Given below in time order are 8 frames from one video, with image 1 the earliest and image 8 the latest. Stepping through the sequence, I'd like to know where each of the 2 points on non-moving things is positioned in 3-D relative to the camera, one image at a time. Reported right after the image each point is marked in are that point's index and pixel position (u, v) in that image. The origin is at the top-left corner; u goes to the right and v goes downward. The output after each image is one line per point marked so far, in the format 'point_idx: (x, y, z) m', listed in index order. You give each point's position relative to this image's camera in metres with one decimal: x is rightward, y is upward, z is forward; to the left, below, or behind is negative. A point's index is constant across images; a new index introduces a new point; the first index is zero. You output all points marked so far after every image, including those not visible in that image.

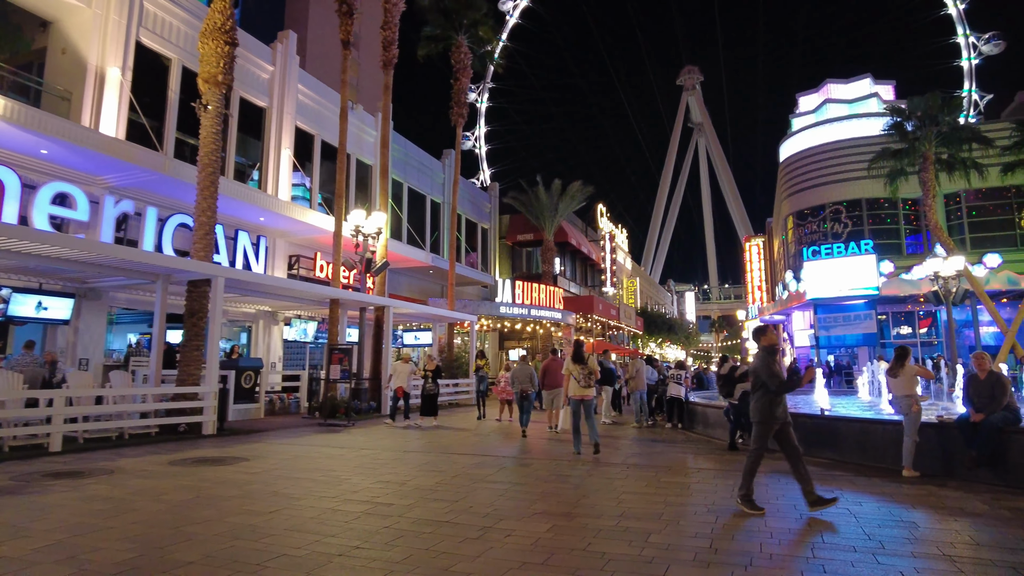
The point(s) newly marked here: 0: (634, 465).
0: (+1.6, -2.4, +8.7) m
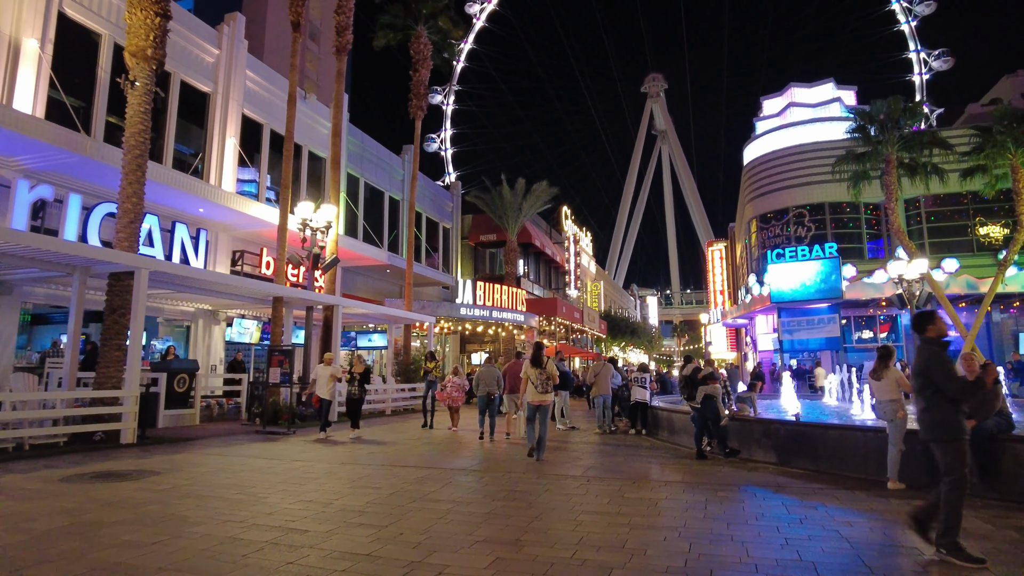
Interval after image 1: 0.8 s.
0: (+1.0, -2.3, +7.9) m
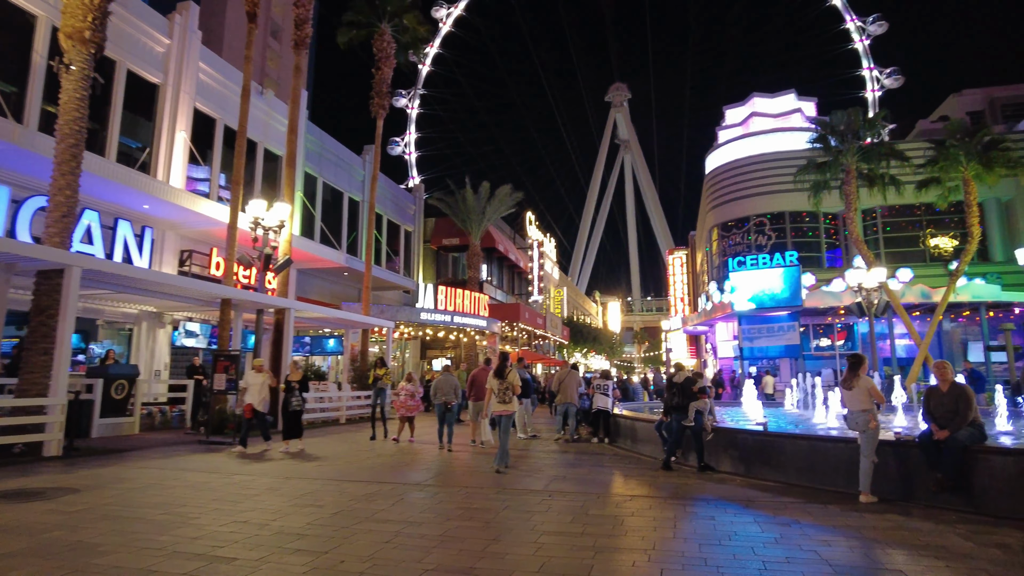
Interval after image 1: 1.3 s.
0: (+0.5, -2.3, +7.4) m
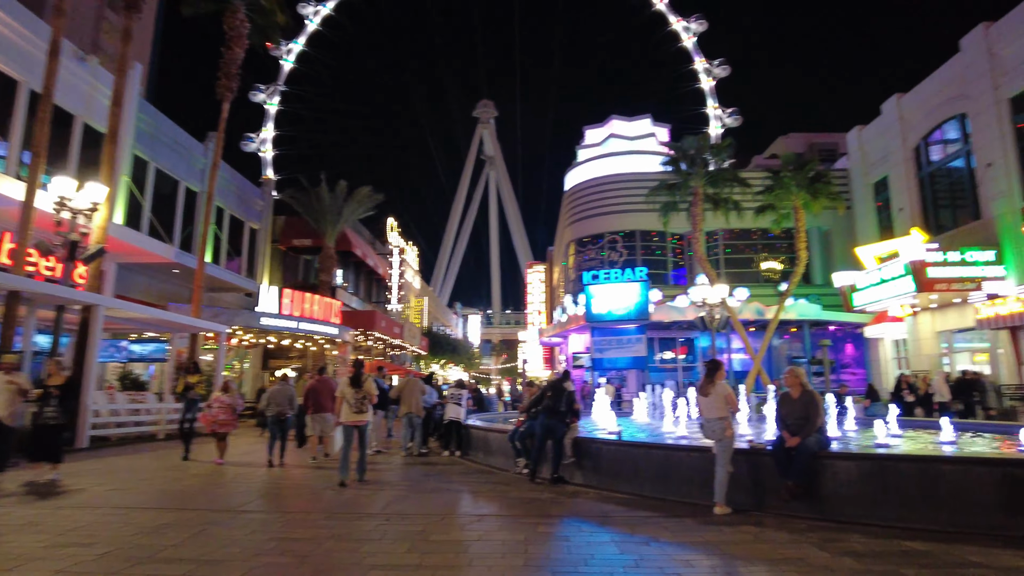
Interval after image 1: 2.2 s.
0: (-1.2, -2.3, +6.5) m
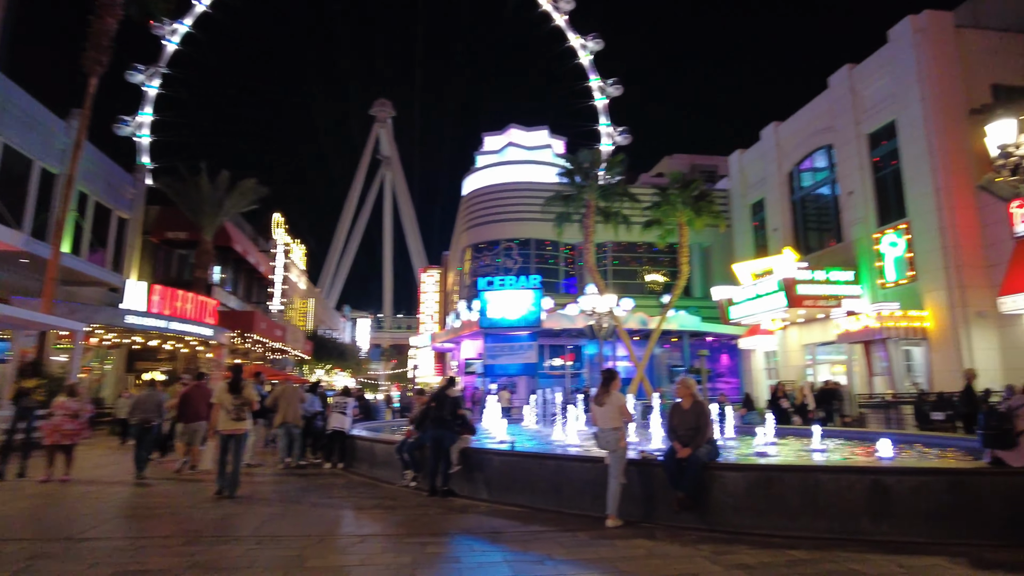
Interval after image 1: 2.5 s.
0: (-2.2, -2.3, +5.9) m
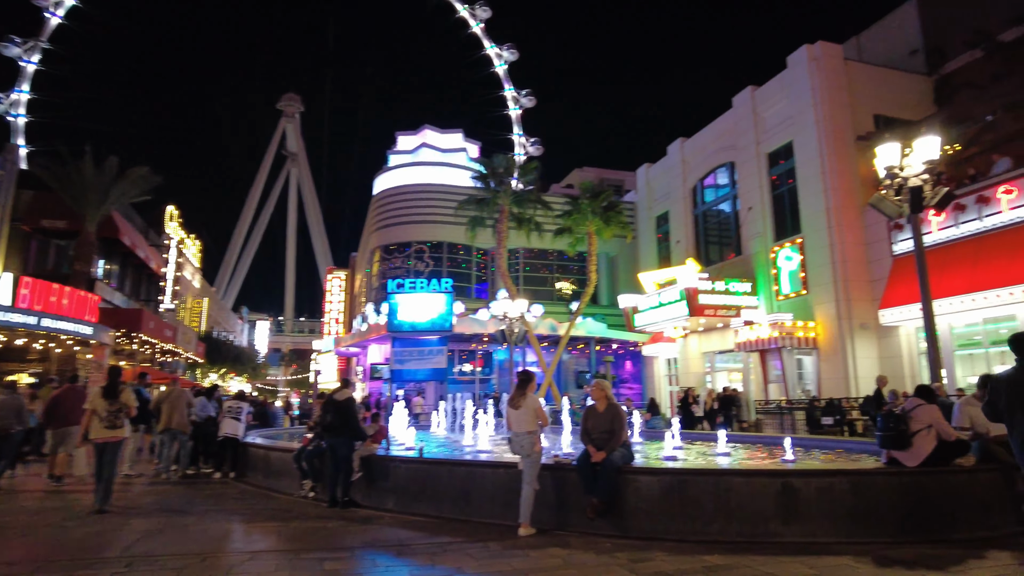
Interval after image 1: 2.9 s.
0: (-3.0, -2.2, +5.2) m
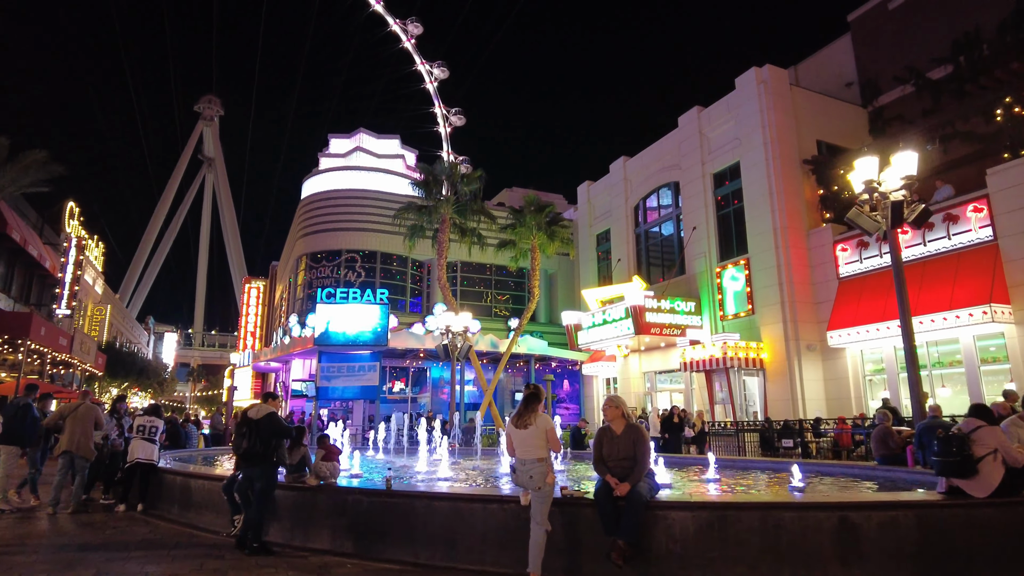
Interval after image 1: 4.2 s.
0: (-2.8, -2.0, +3.7) m
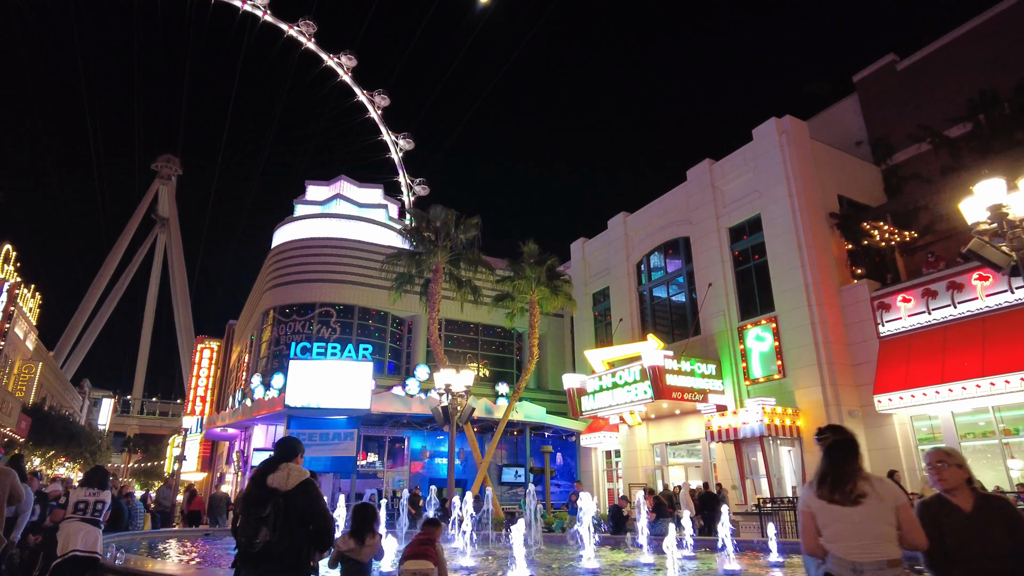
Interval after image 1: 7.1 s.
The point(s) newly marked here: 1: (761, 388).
0: (-1.4, -1.6, +1.1) m
1: (+7.6, -3.1, +19.9) m
